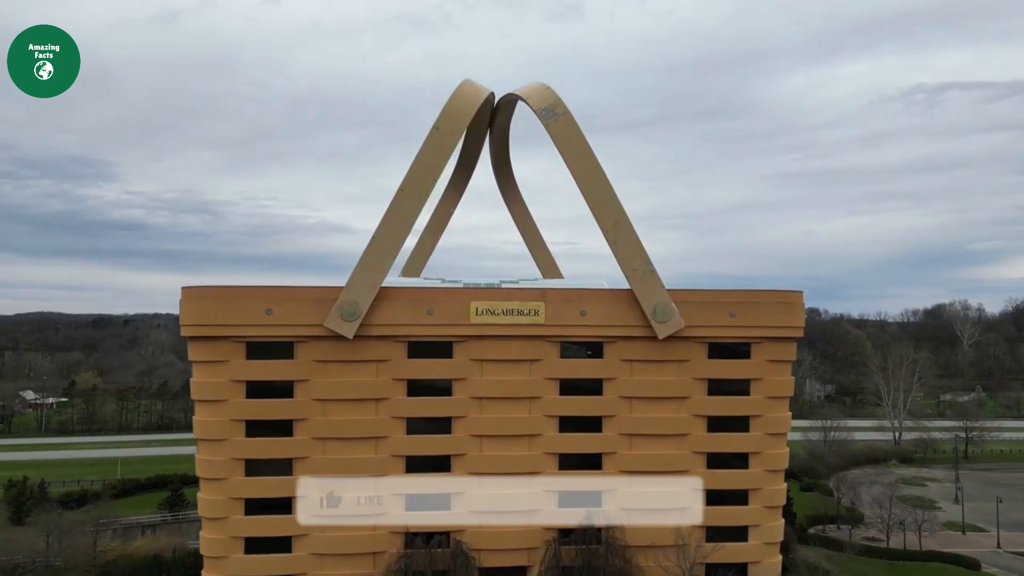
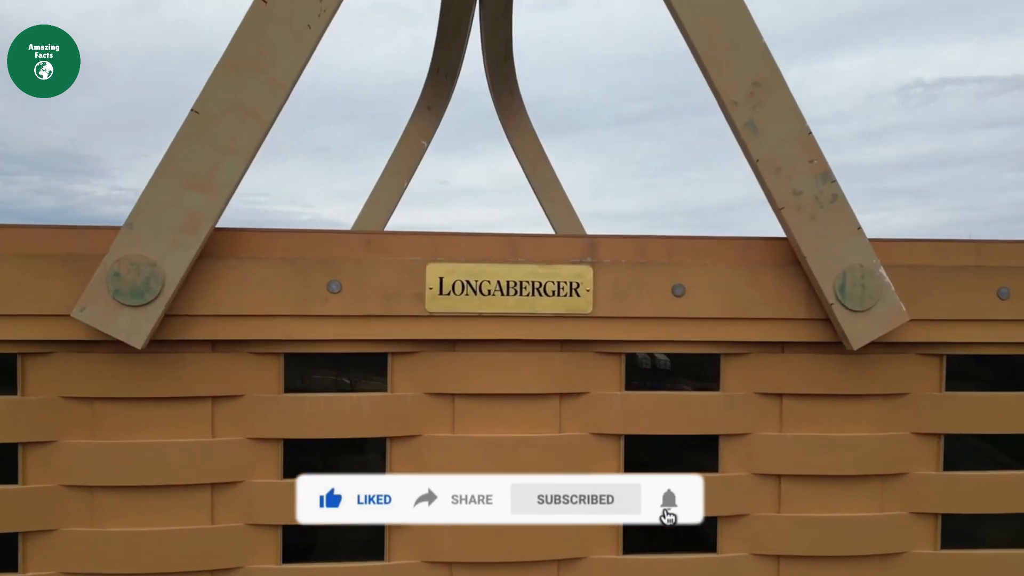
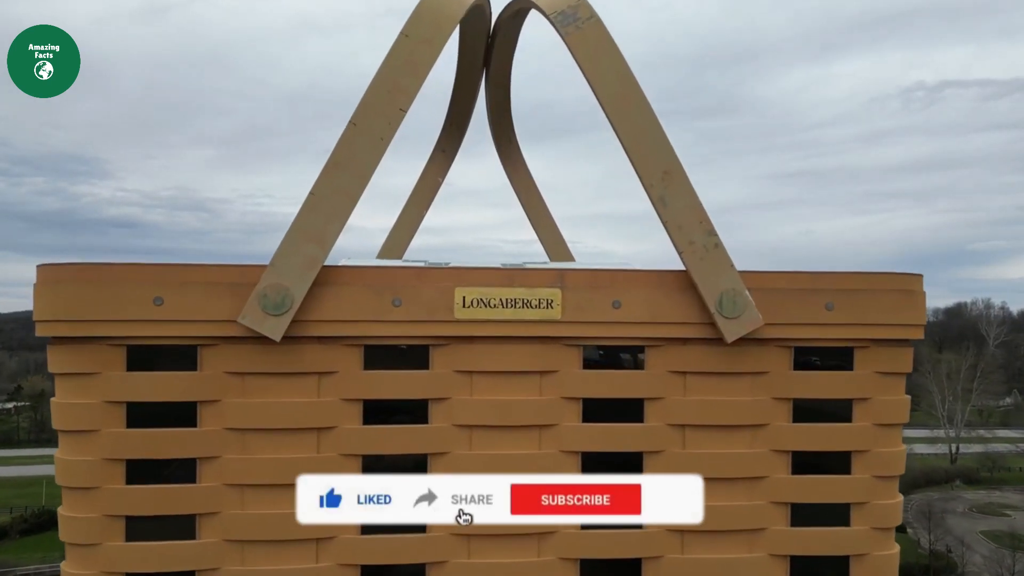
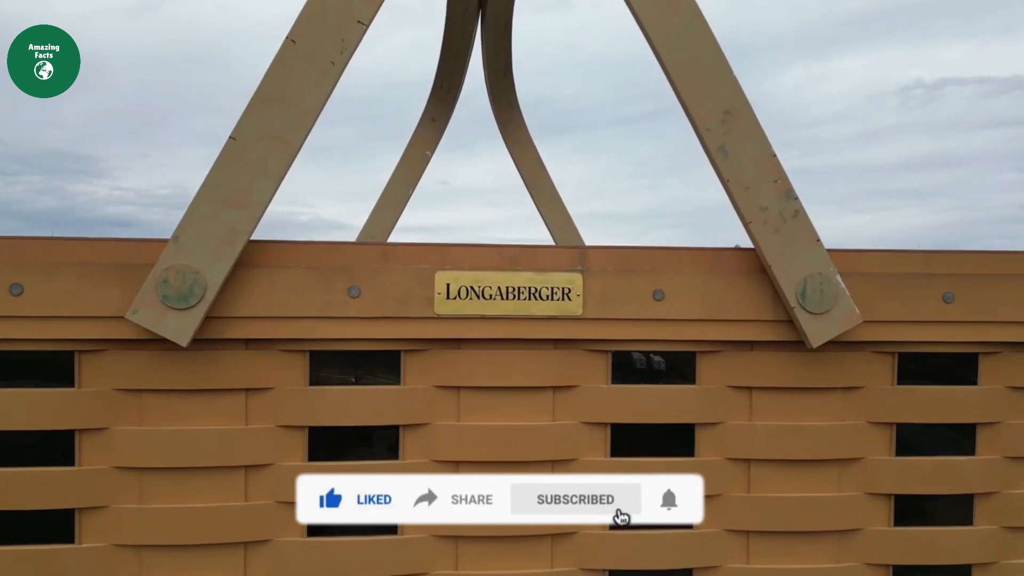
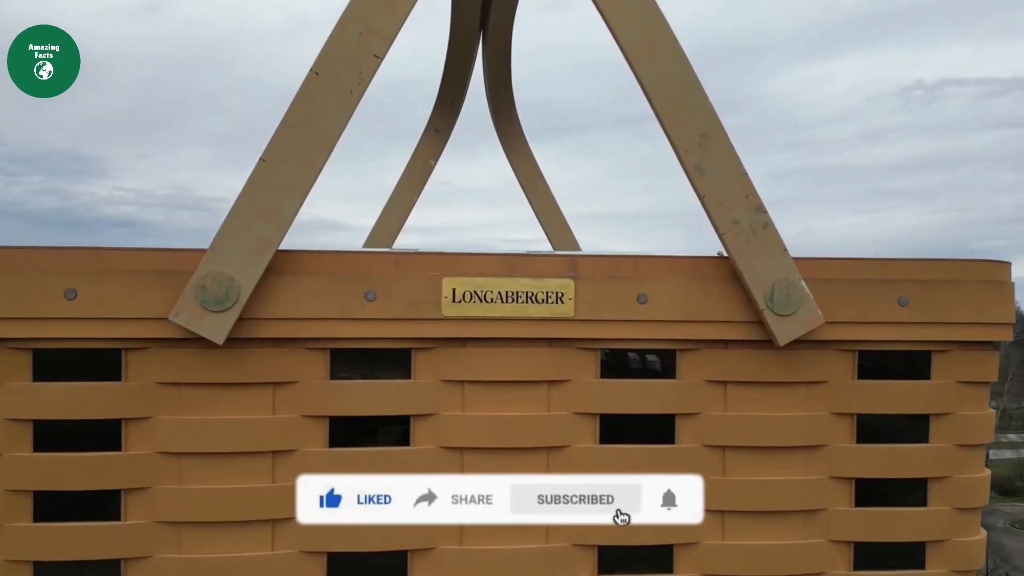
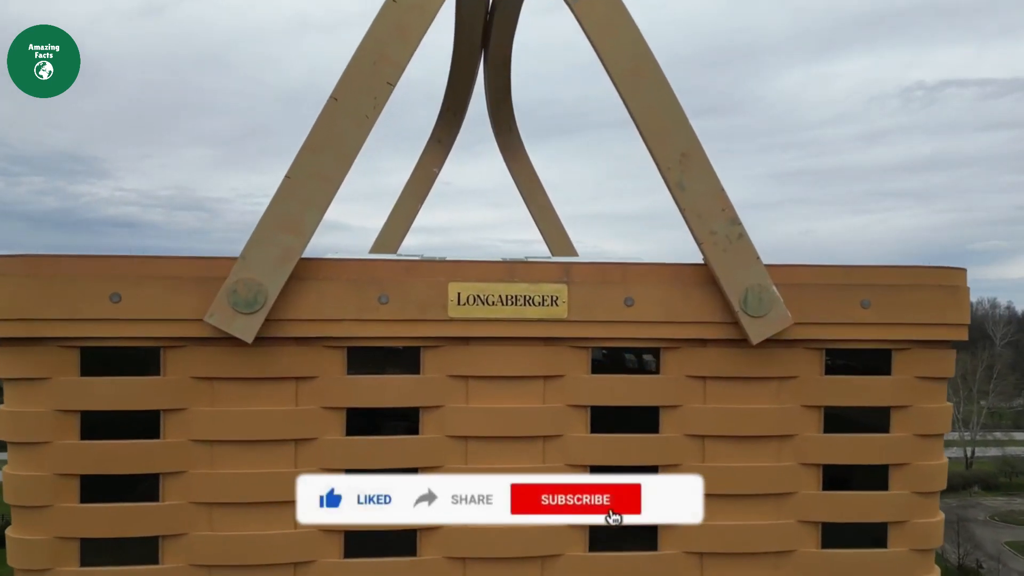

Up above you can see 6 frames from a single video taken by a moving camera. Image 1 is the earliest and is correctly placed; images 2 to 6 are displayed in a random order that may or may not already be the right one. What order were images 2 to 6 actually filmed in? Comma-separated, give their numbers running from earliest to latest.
3, 6, 5, 4, 2
